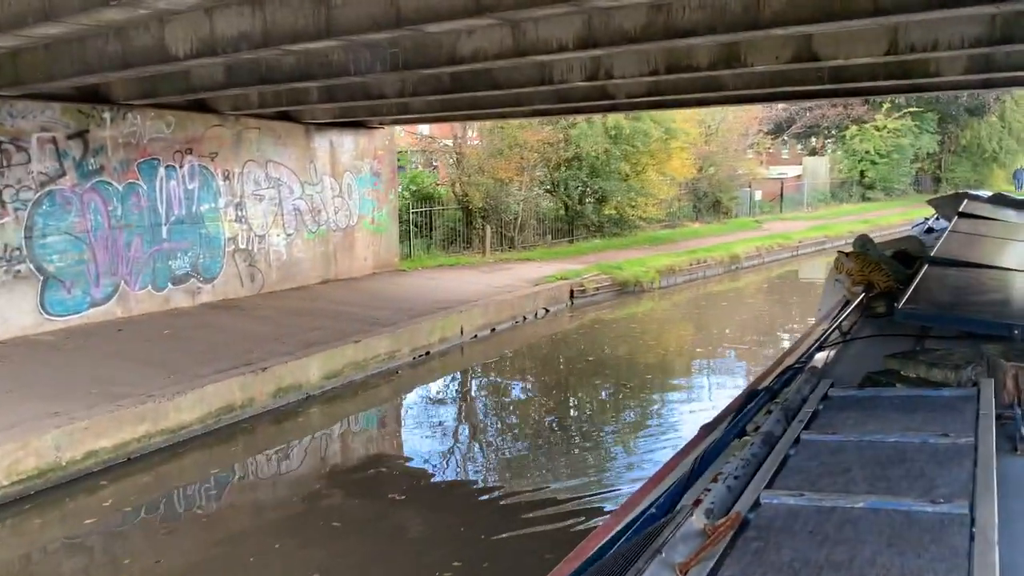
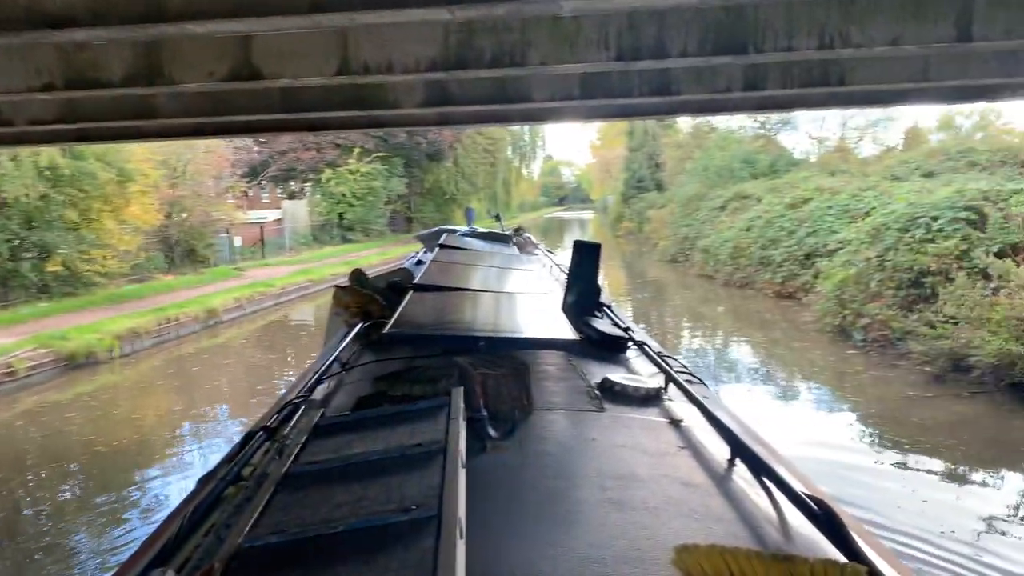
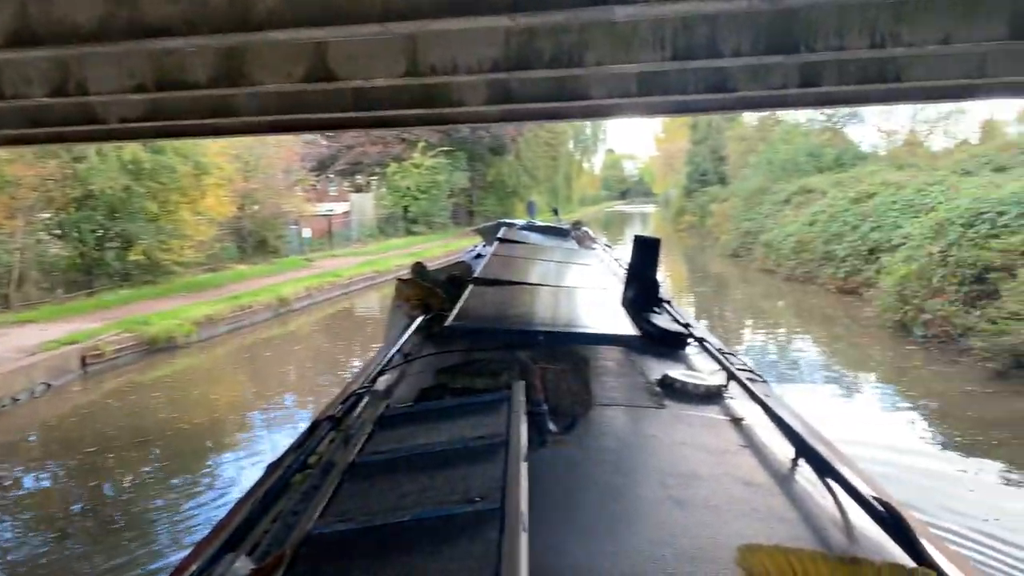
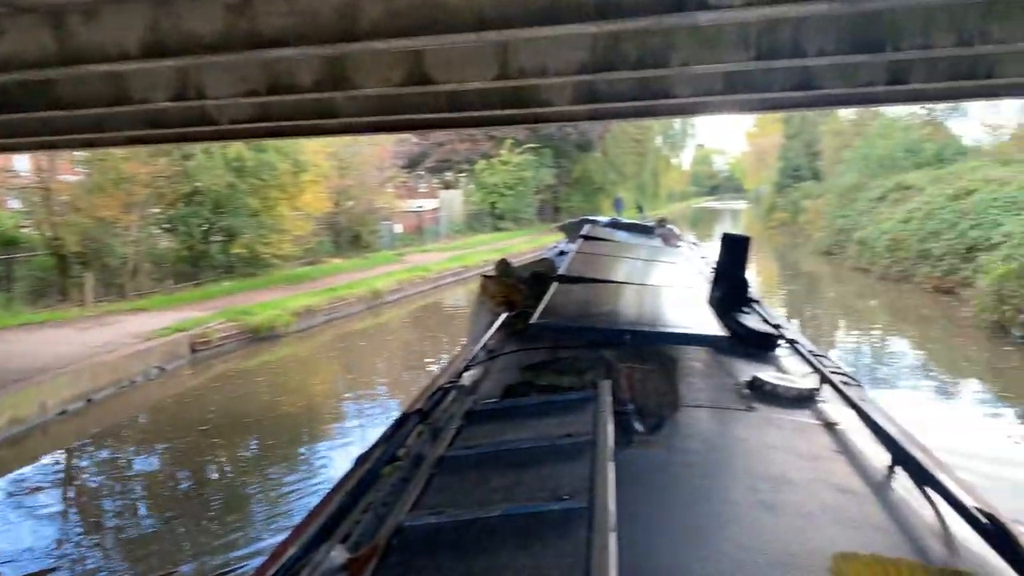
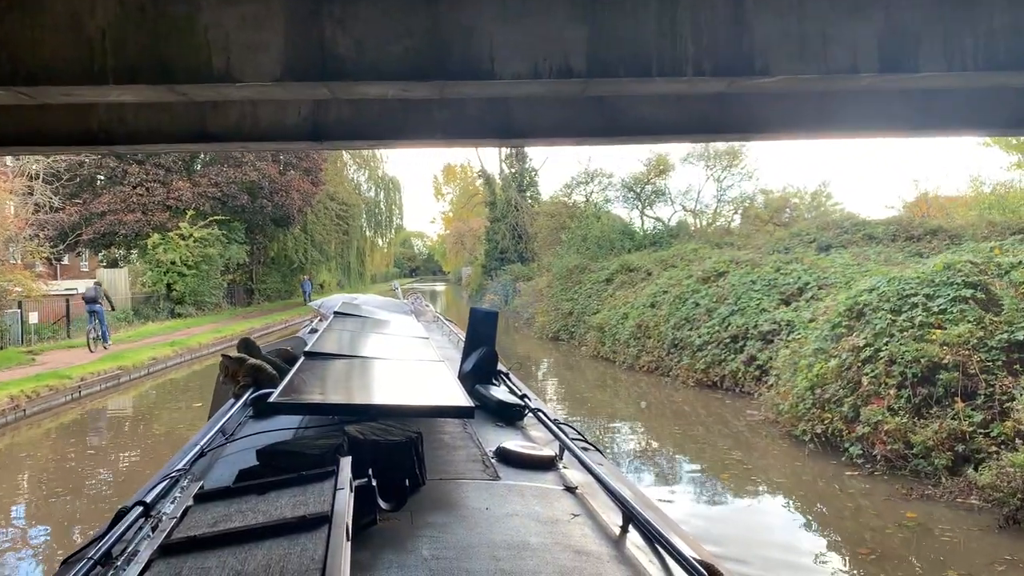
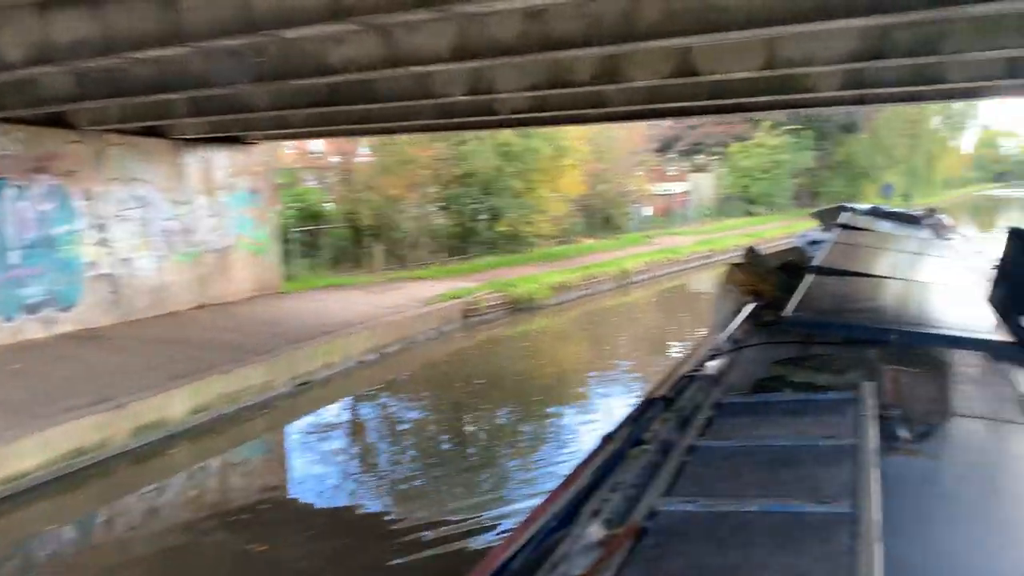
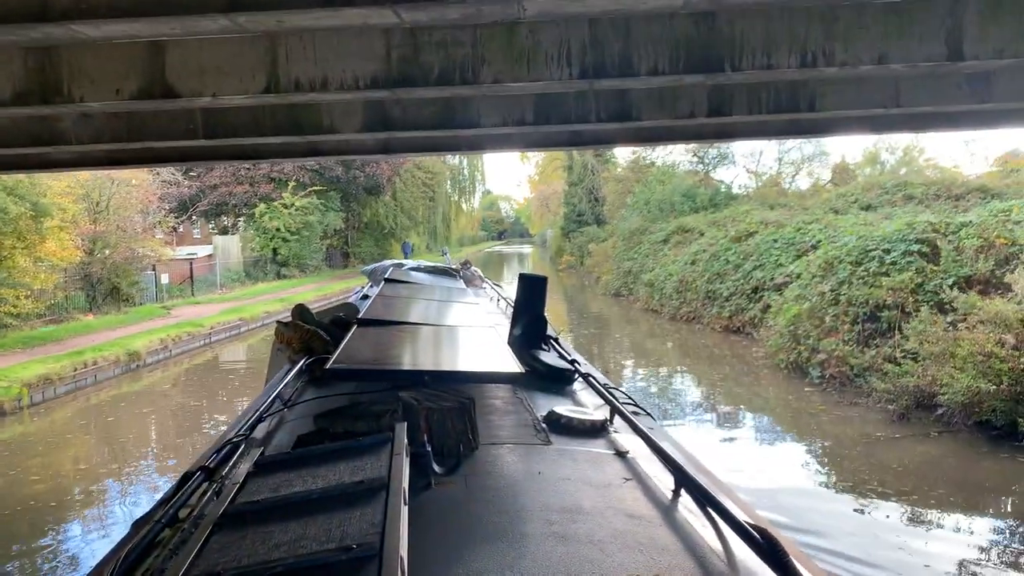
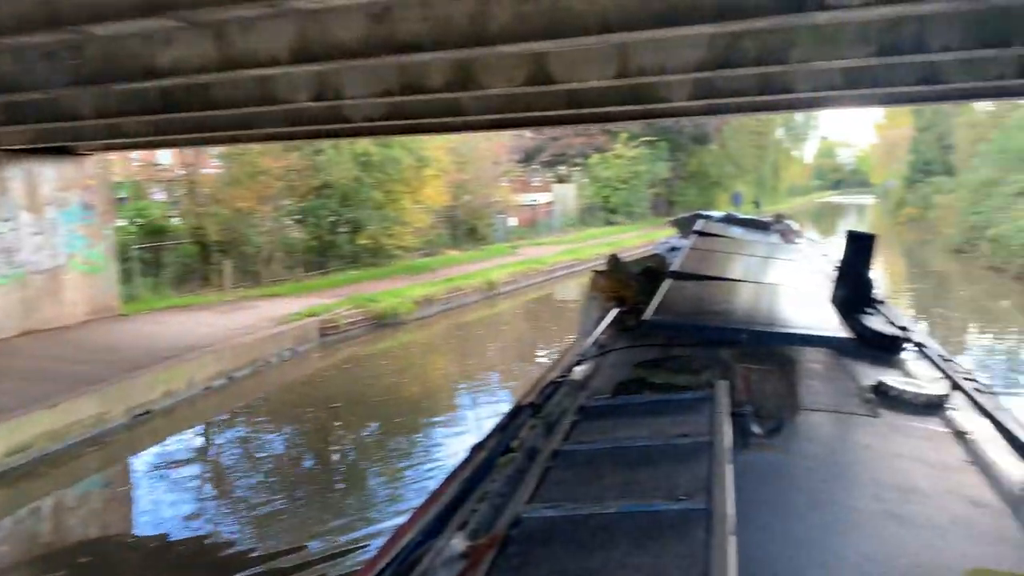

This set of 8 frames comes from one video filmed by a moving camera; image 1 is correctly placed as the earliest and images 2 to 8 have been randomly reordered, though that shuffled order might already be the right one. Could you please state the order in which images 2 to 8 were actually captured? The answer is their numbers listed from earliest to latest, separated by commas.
6, 8, 4, 3, 2, 7, 5
